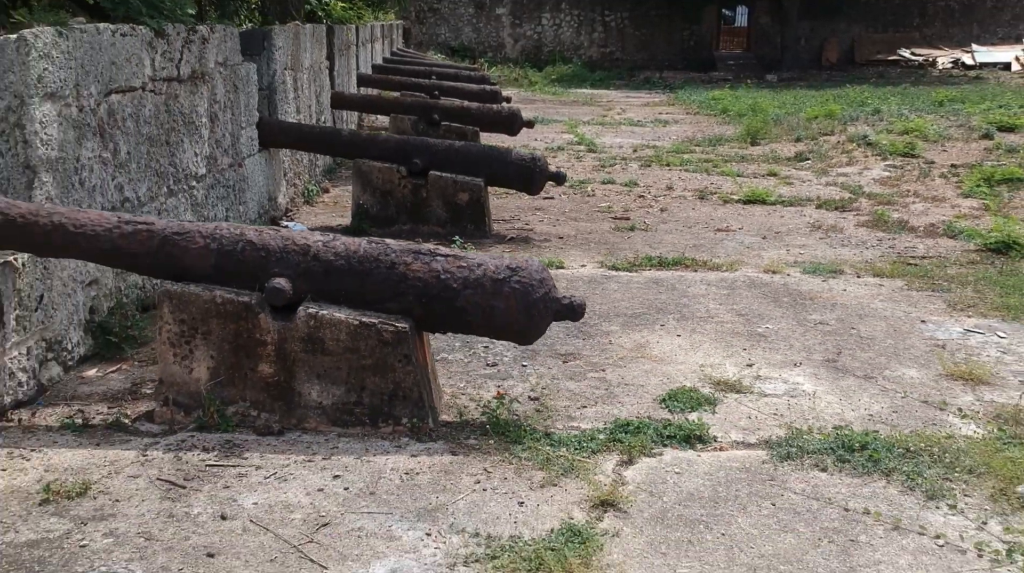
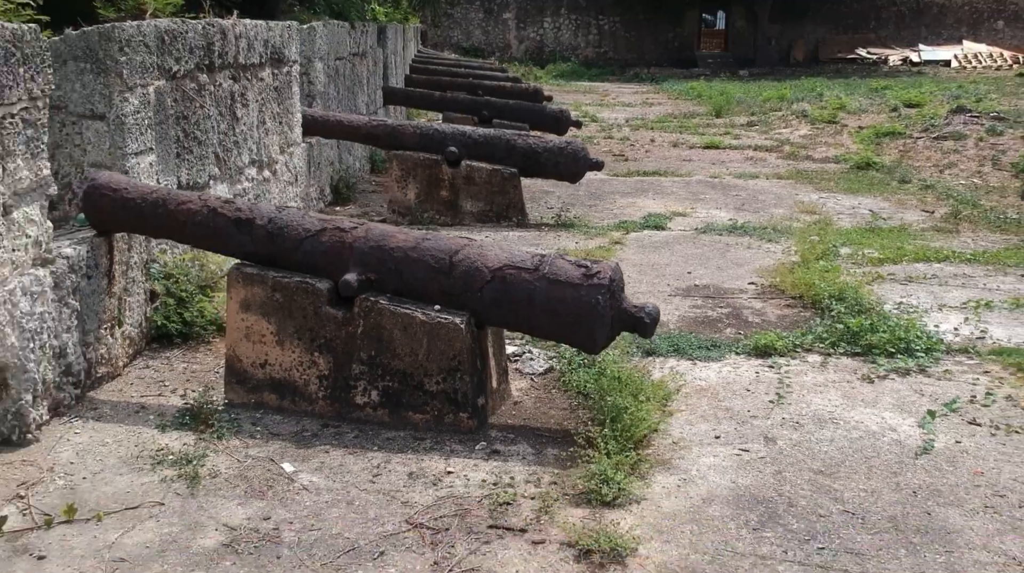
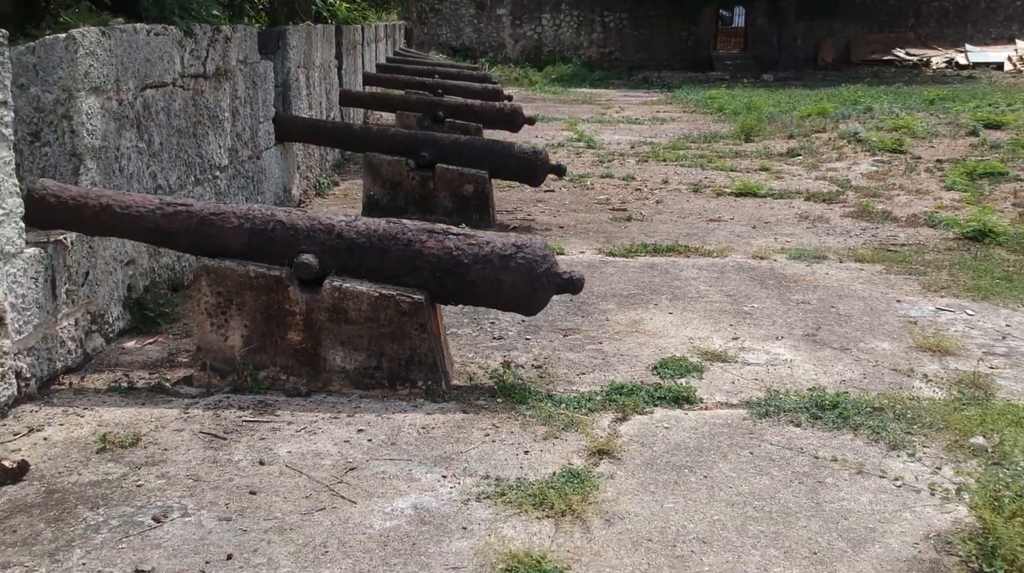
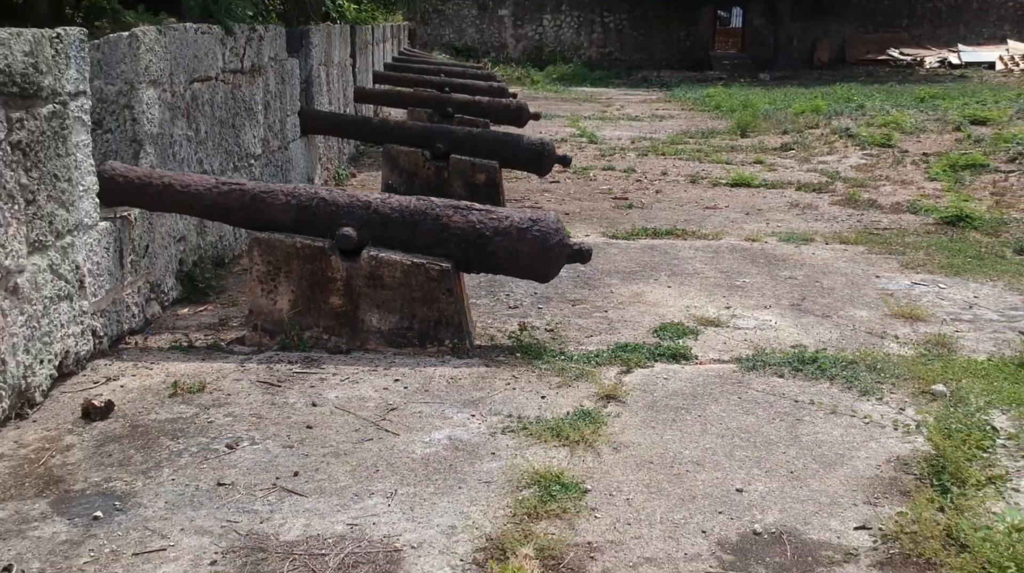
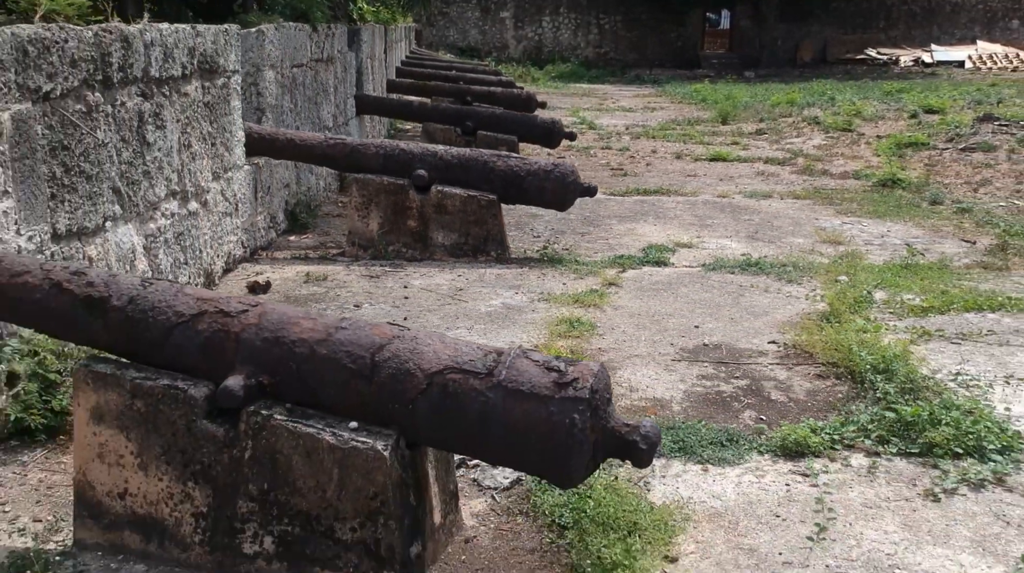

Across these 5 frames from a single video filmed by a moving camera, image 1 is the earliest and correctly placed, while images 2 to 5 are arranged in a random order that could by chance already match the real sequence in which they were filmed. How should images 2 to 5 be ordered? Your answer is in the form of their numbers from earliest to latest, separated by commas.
3, 4, 5, 2
